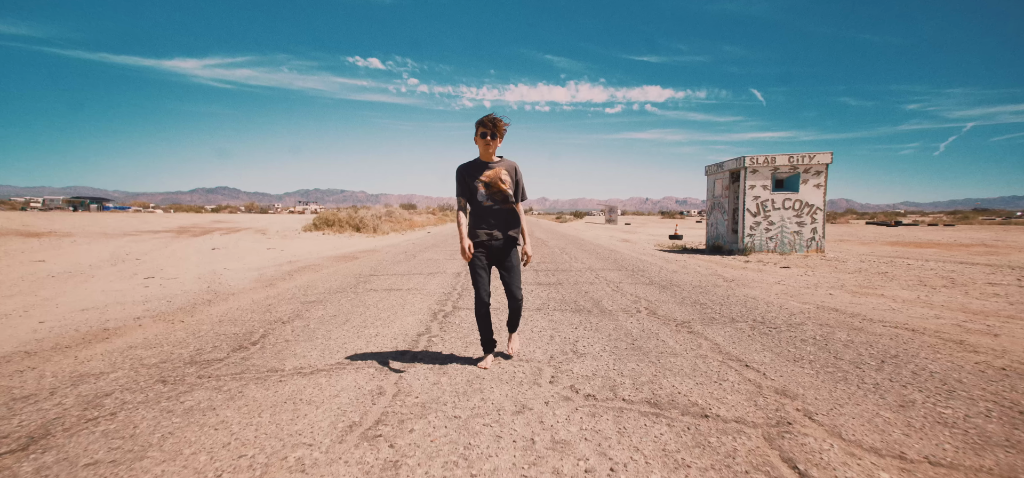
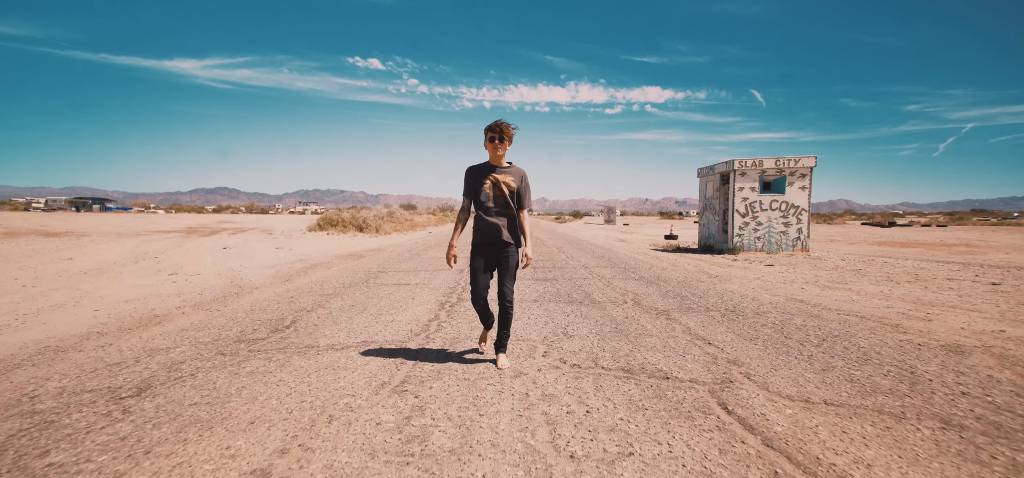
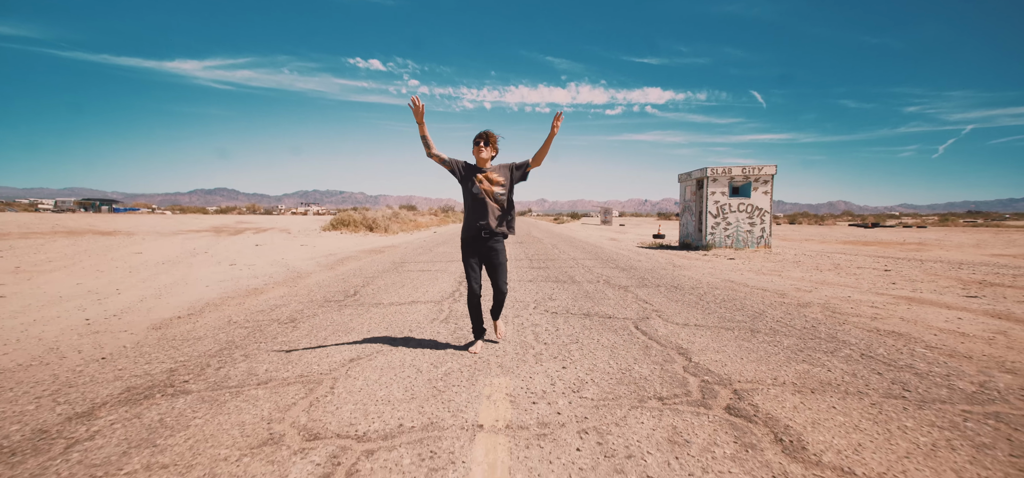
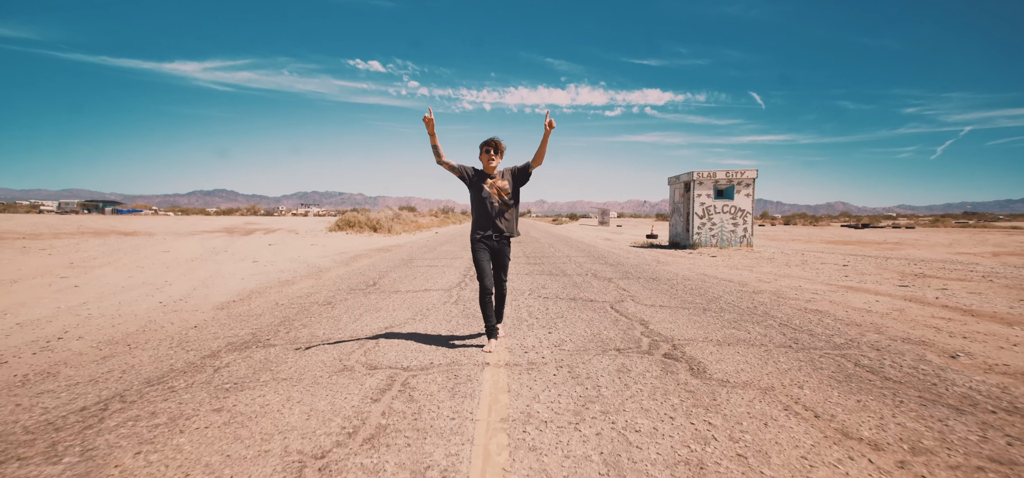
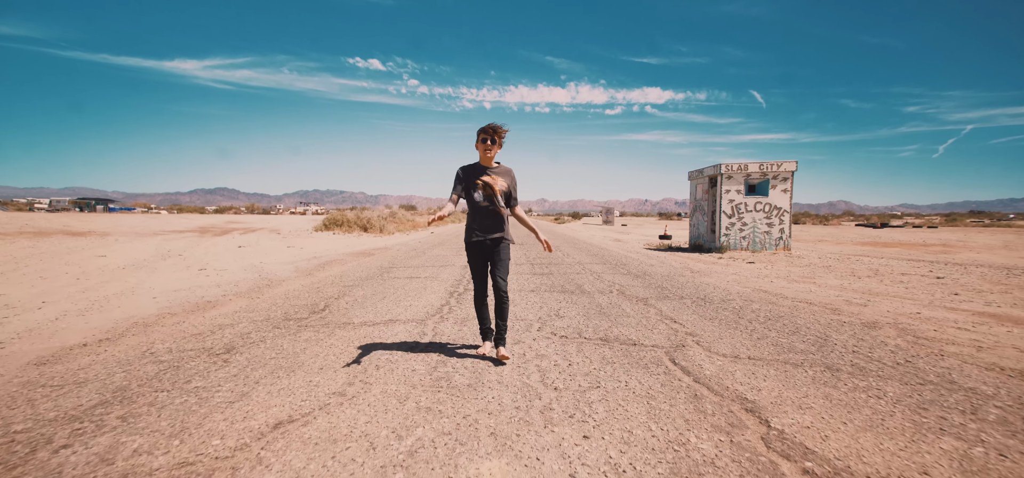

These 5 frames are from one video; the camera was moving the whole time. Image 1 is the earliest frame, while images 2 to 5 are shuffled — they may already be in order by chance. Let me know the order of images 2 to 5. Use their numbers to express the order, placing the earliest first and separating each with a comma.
2, 5, 3, 4
